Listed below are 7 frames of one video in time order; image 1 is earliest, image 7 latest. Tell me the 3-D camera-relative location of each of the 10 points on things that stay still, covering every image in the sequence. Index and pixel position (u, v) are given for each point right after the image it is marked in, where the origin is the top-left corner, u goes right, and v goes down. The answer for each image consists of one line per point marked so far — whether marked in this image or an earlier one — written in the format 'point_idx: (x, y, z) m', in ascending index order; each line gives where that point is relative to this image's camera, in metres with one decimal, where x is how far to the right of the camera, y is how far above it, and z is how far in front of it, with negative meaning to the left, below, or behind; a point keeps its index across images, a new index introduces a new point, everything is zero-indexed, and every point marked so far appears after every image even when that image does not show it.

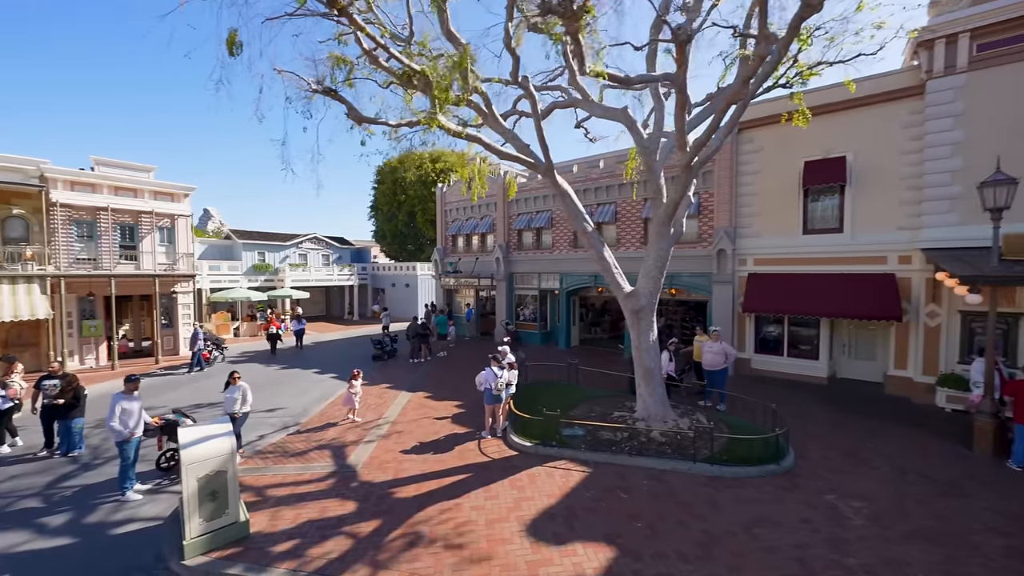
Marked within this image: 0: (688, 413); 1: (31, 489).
0: (+4.4, -3.1, +9.7) m
1: (-9.5, -4.0, +7.7) m
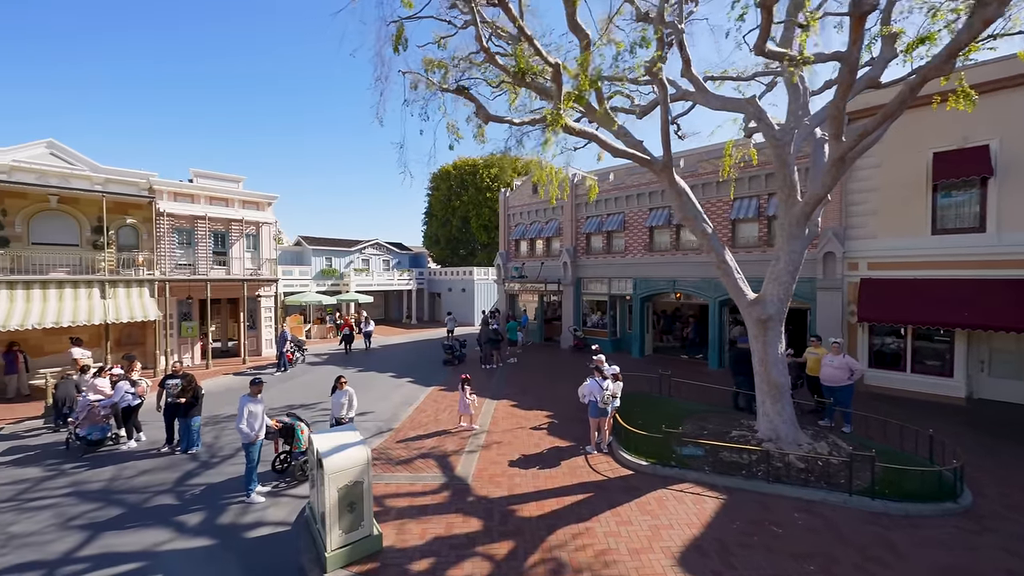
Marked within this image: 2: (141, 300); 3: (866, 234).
0: (+6.9, -3.3, +8.6) m
1: (-7.2, -4.1, +8.0) m
2: (-15.0, -0.5, +15.7) m
3: (+12.1, +1.8, +13.2) m
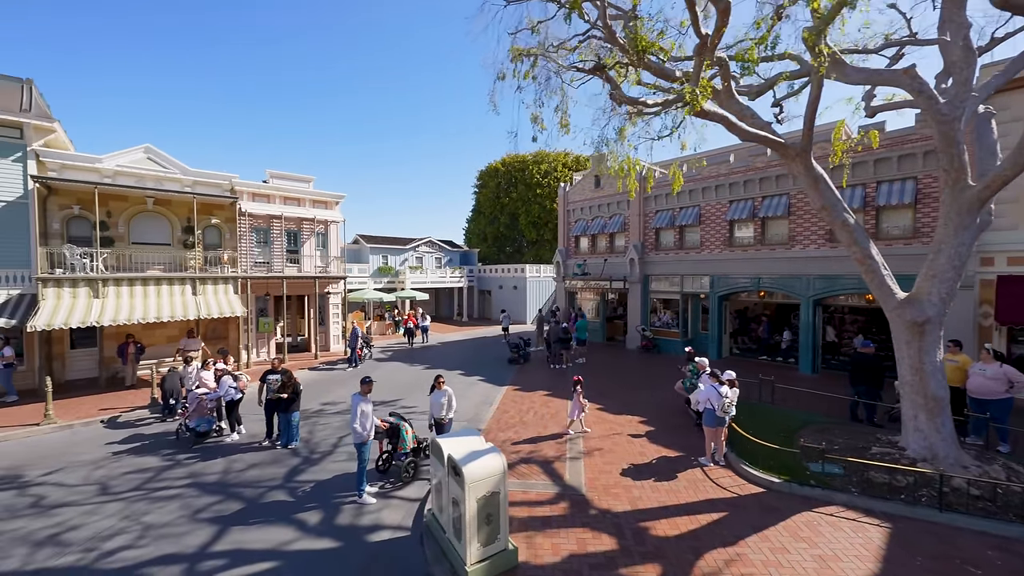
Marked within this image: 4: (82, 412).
0: (+9.1, -3.3, +7.5) m
1: (-4.9, -4.0, +8.0) m
2: (-12.1, -0.4, +16.4) m
3: (+14.7, +1.9, +11.6) m
4: (-13.0, -3.8, +11.7) m
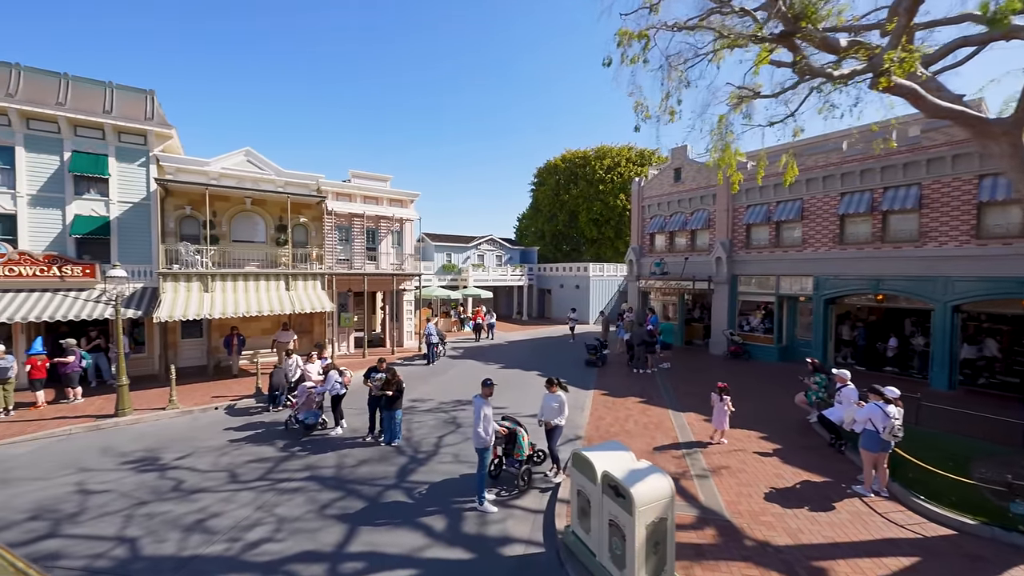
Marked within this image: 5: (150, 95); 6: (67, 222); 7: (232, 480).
0: (+11.4, -3.4, +5.8) m
1: (-2.5, -3.9, +8.0) m
2: (-8.7, -0.2, +17.1) m
3: (+17.5, +1.7, +9.2) m
4: (-10.2, -3.6, +12.5) m
5: (-14.3, +7.6, +15.2) m
6: (-16.0, +2.4, +13.9) m
7: (-5.7, -3.9, +7.9) m
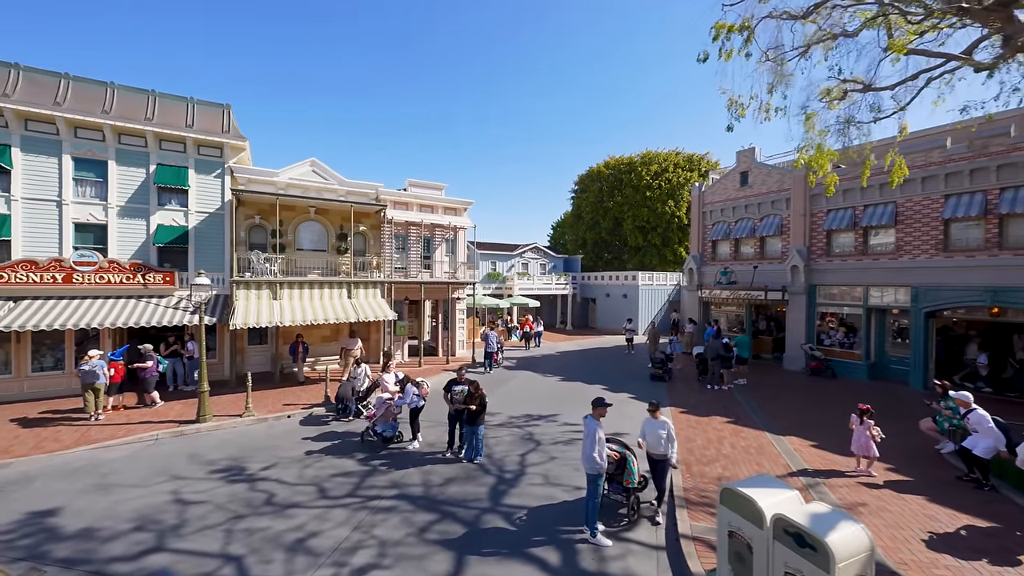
0: (+13.2, -3.6, +4.4) m
1: (-0.6, -4.1, +7.5) m
2: (-6.0, -0.6, +17.1) m
3: (+19.5, +1.4, +7.5) m
4: (-7.9, -3.8, +12.6) m
5: (-11.7, +7.3, +15.8) m
6: (-13.5, +2.1, +14.5) m
7: (-3.8, -4.1, +7.7) m
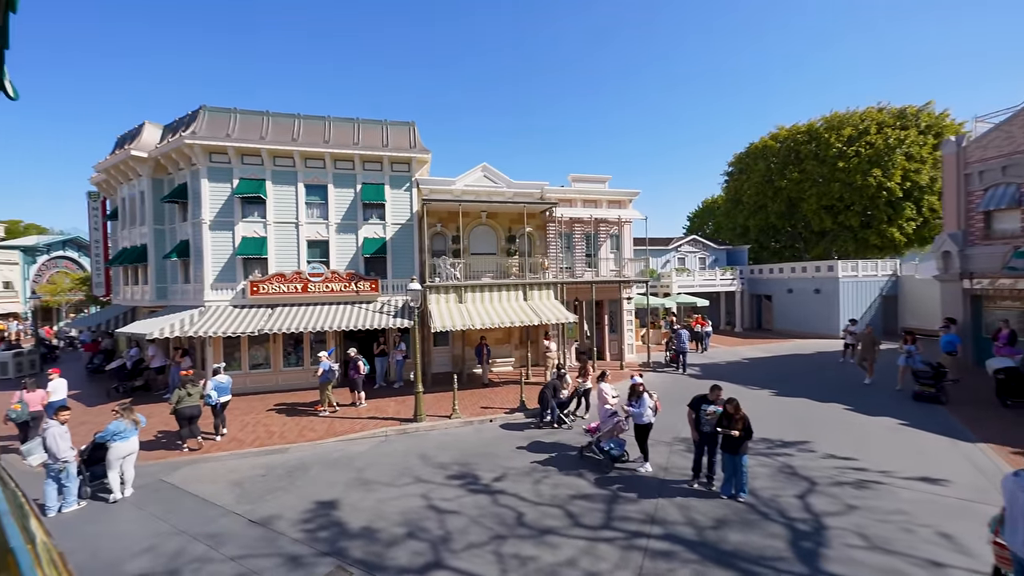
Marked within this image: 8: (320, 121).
0: (+16.3, -3.1, -1.3) m
1: (+4.1, -4.0, +5.7) m
2: (+1.6, -0.6, +16.5) m
3: (+23.1, +2.1, -0.2) m
4: (-1.4, -4.0, +12.7) m
5: (-4.4, +7.1, +17.0) m
6: (-6.4, +1.8, +16.2) m
7: (+1.1, -4.1, +6.8) m
8: (-8.1, +7.1, +16.4) m
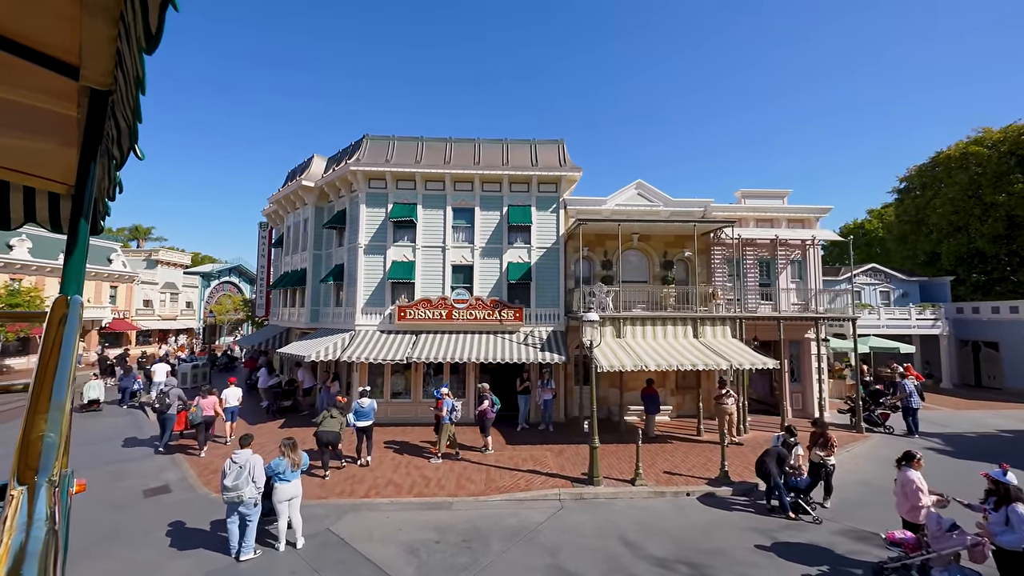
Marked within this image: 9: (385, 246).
0: (+18.0, -3.1, -7.2) m
1: (+7.5, -4.4, +2.1) m
2: (+7.5, -1.9, +13.5) m
3: (+25.1, +1.9, -7.1) m
4: (+3.6, -4.8, +10.1) m
5: (+1.9, +5.9, +15.8) m
6: (-0.4, +0.7, +15.1) m
7: (+4.8, -4.5, +3.9) m
8: (-1.8, +5.9, +16.0) m
9: (-4.9, +1.6, +15.0) m
